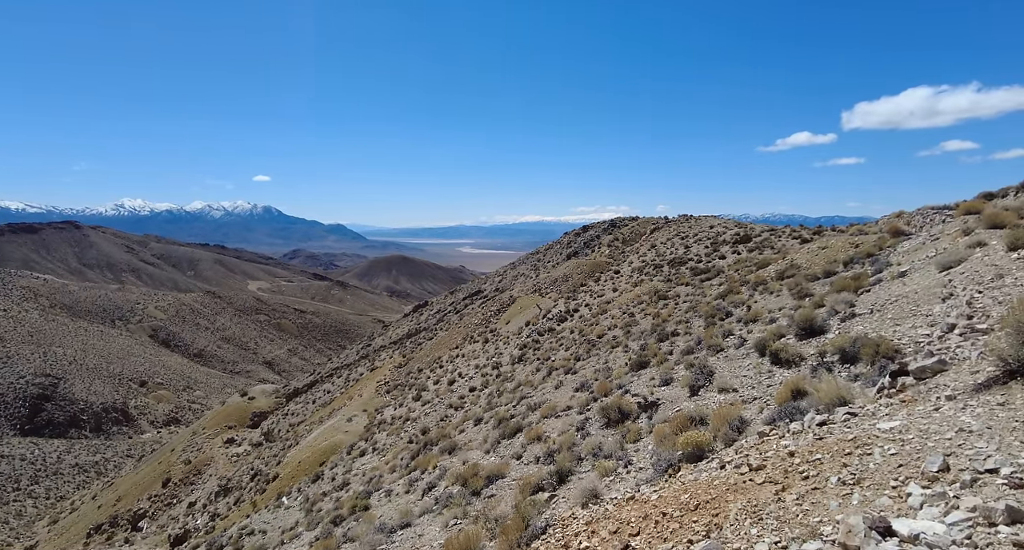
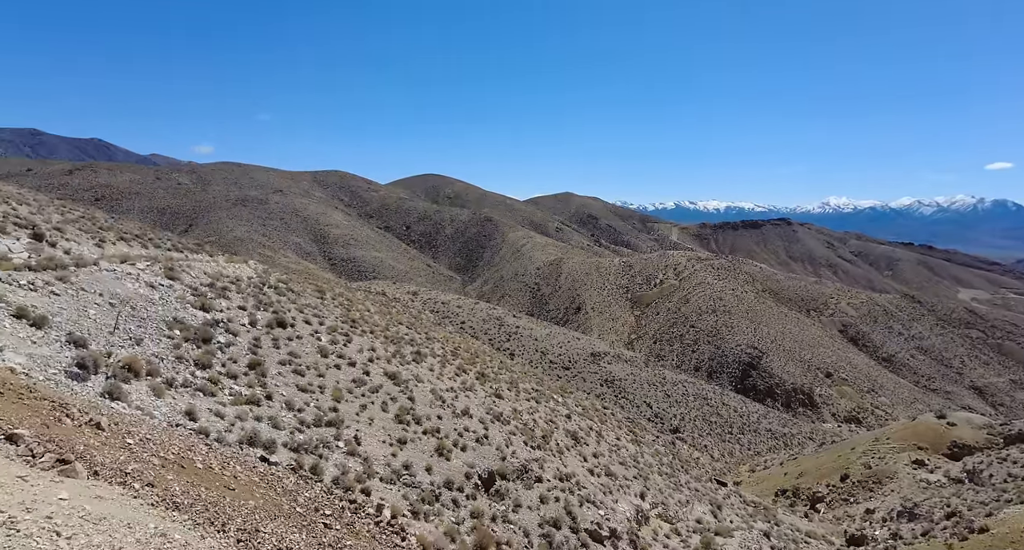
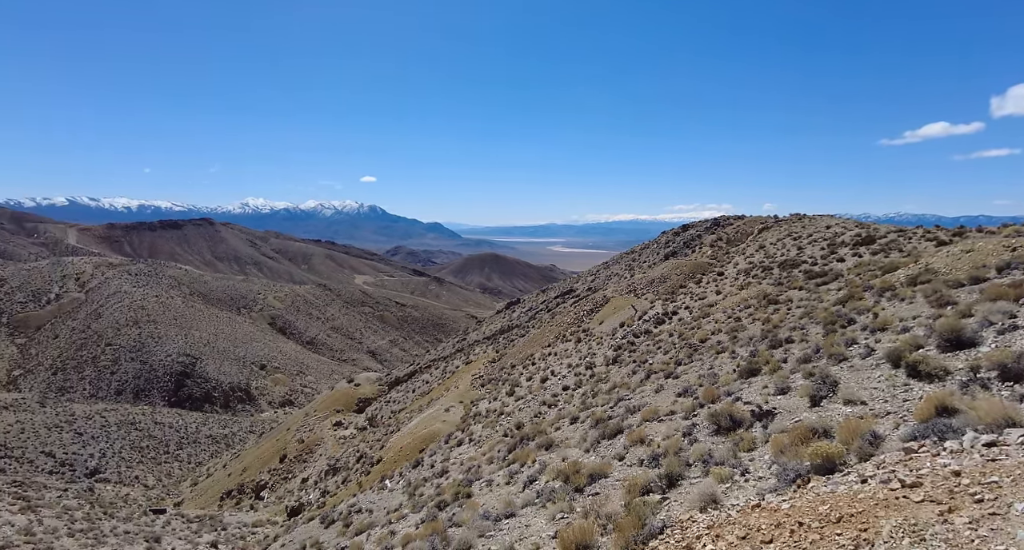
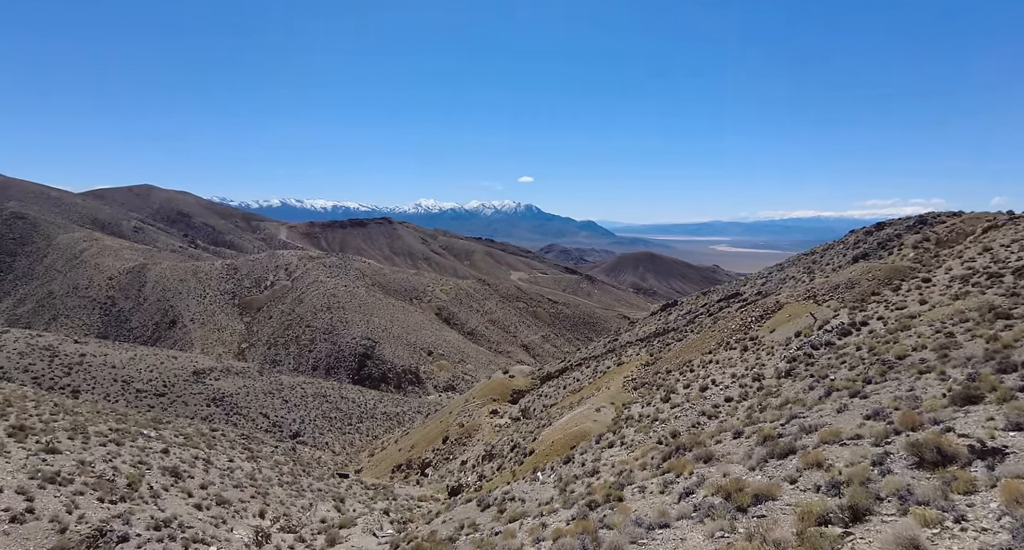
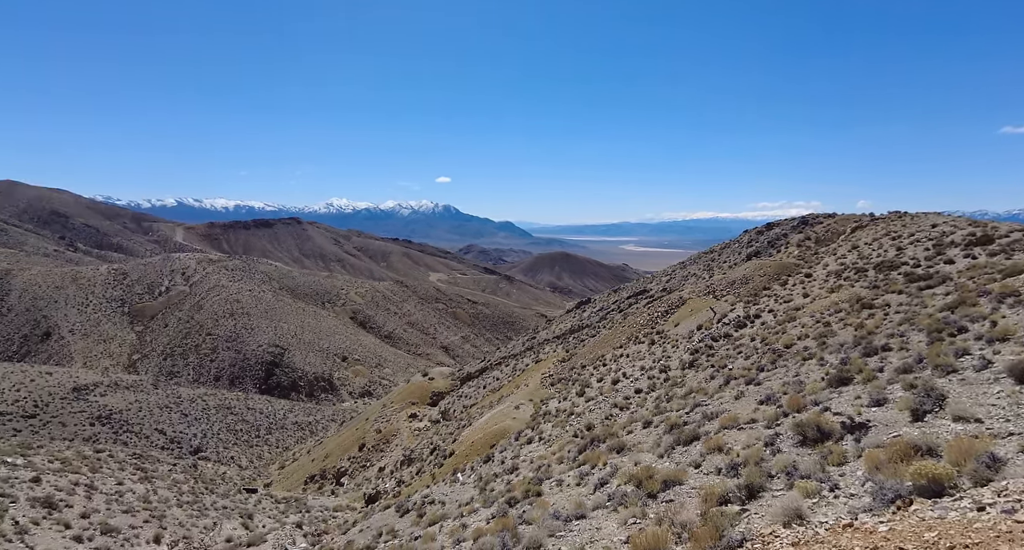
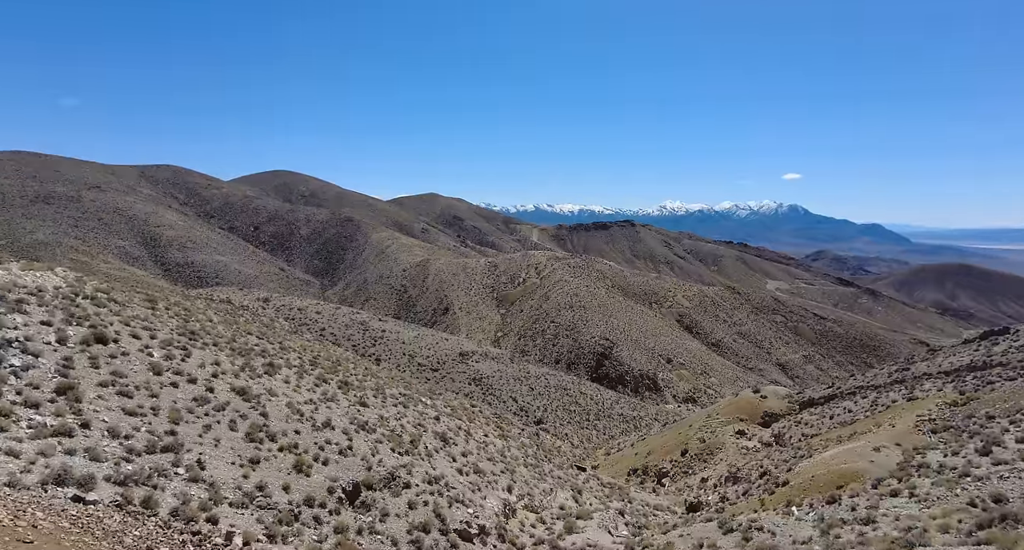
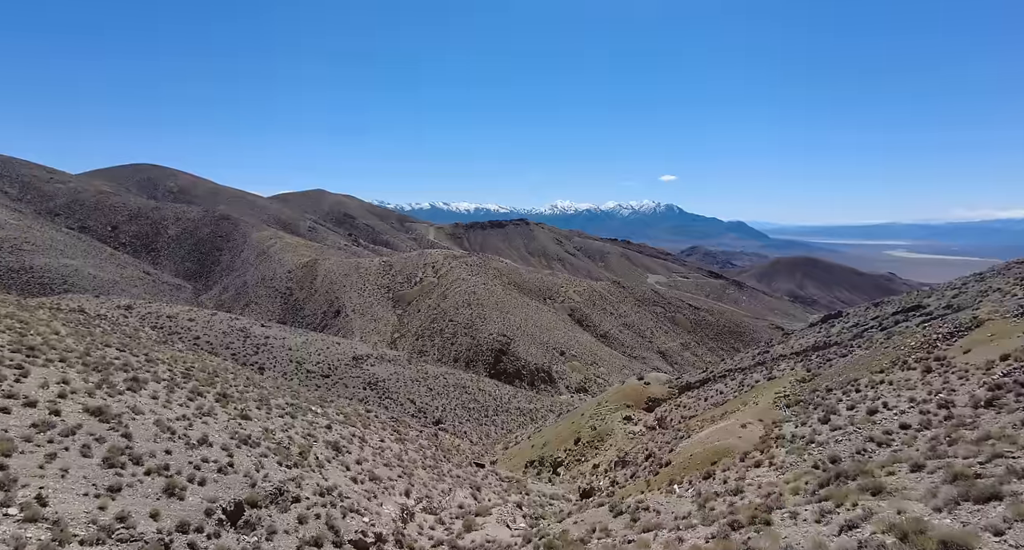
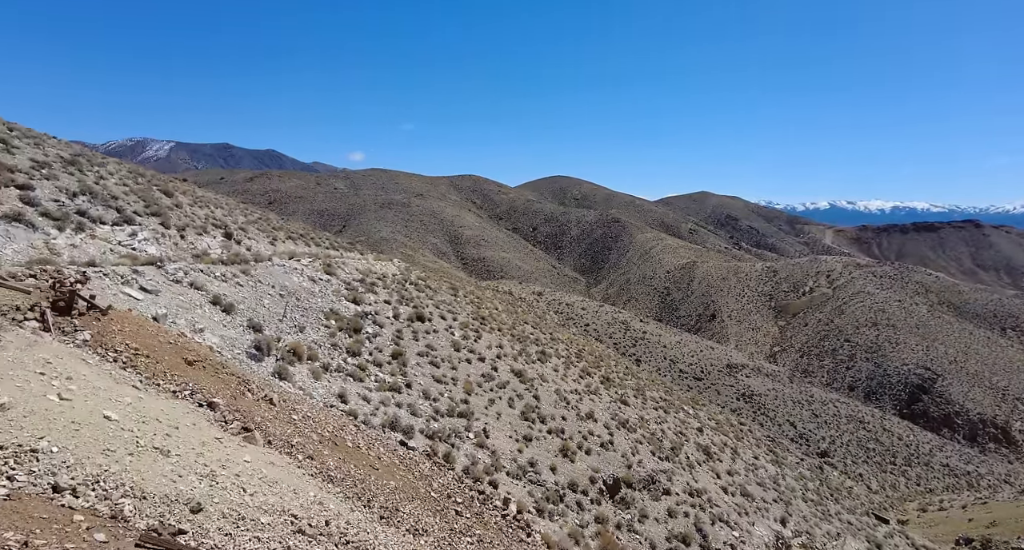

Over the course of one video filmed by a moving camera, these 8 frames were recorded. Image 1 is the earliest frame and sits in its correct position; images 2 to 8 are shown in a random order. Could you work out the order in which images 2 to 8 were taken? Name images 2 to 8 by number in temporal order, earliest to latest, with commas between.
3, 5, 4, 7, 6, 2, 8
